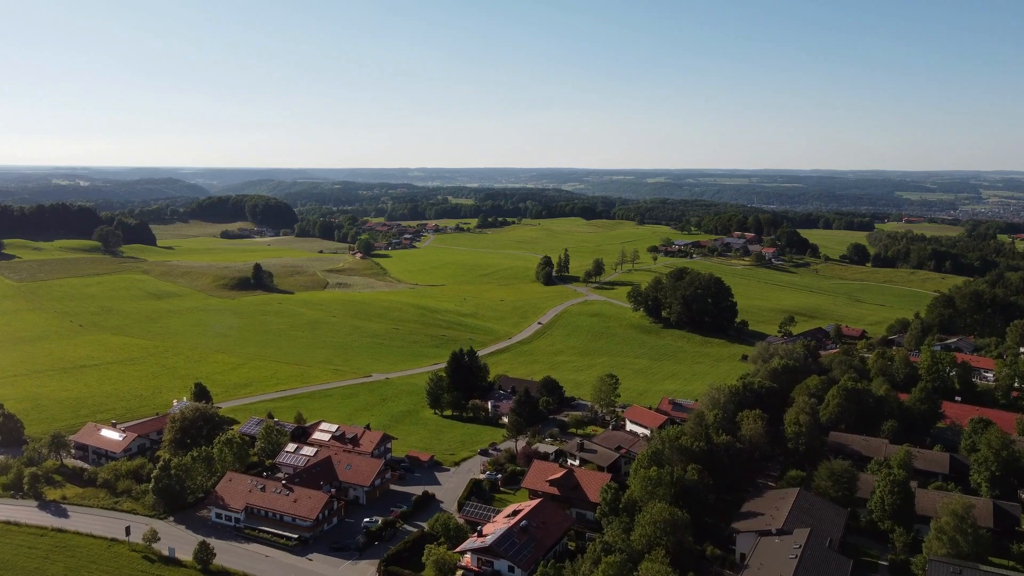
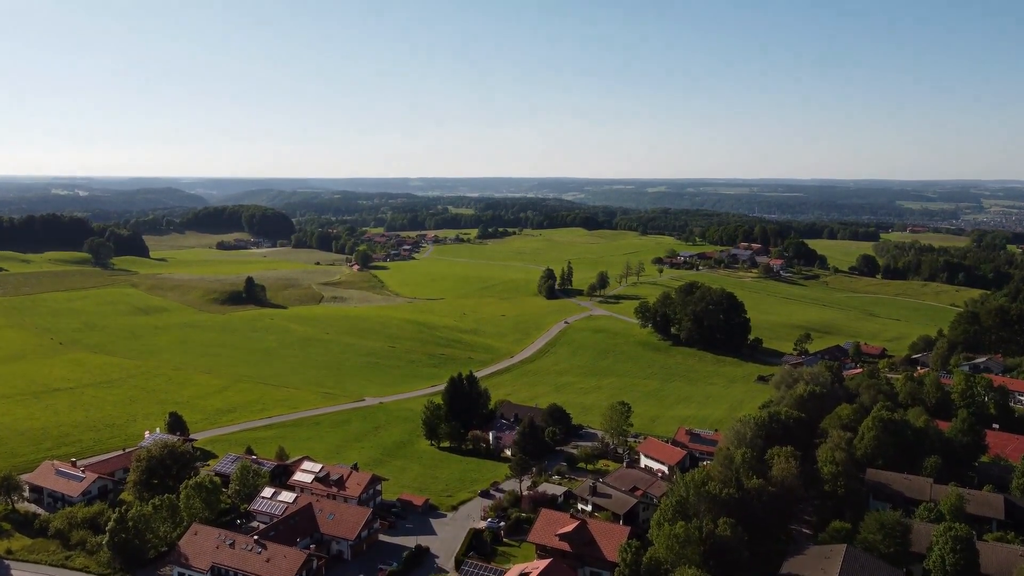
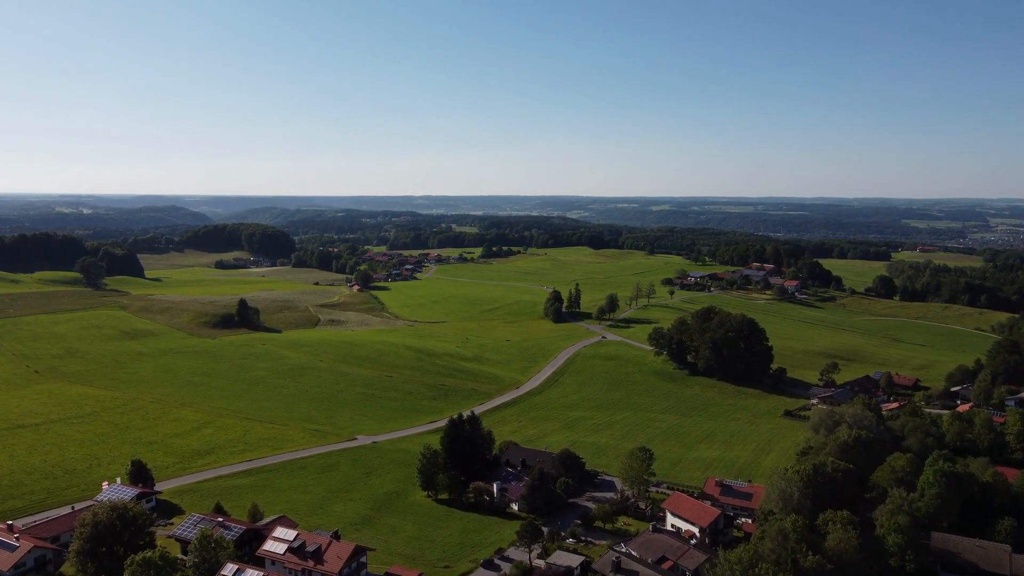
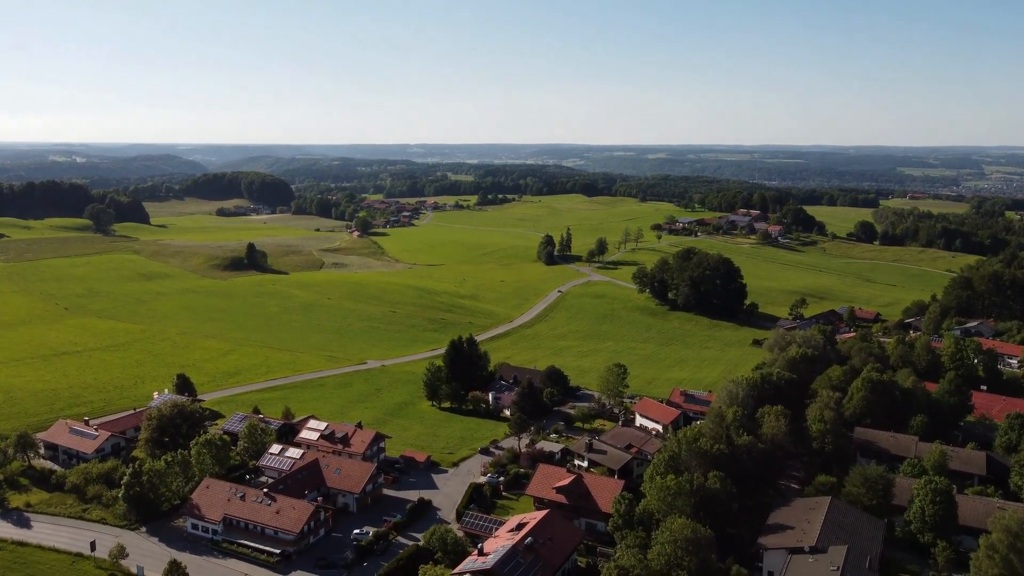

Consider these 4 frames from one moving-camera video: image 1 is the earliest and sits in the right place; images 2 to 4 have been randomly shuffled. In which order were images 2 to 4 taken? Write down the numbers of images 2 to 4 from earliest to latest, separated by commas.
4, 2, 3
